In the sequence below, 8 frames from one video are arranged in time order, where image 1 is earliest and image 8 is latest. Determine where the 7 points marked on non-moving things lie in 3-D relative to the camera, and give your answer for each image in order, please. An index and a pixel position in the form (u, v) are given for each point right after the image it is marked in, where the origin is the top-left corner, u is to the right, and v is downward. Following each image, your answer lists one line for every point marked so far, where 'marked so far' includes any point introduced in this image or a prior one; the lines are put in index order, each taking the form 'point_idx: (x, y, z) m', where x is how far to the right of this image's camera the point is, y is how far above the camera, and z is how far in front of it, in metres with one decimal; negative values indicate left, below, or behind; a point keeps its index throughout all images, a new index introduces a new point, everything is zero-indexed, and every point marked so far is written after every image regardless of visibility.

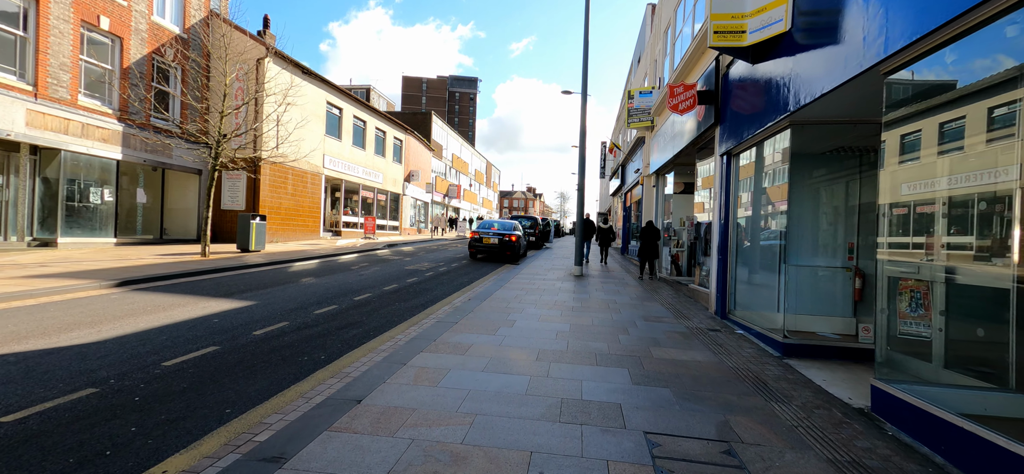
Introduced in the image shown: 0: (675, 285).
0: (+3.9, -1.2, +10.2) m
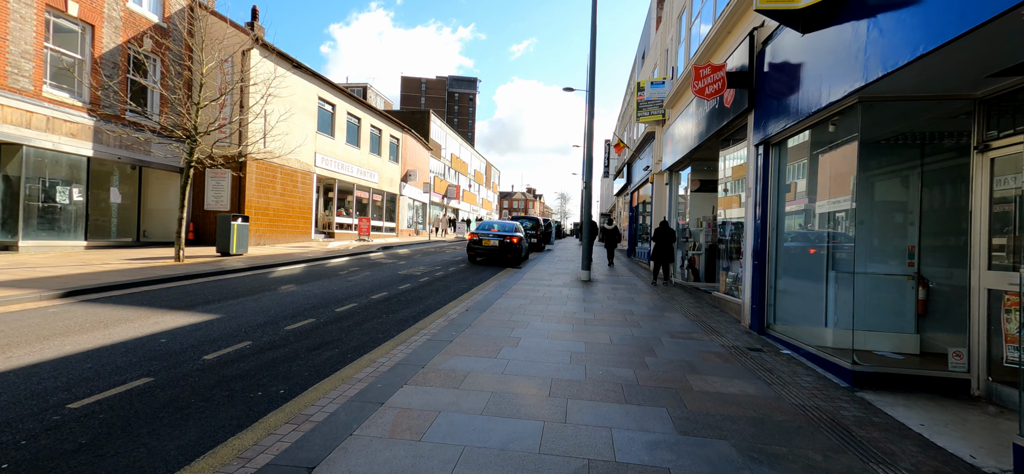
0: (+4.0, -1.2, +9.3) m
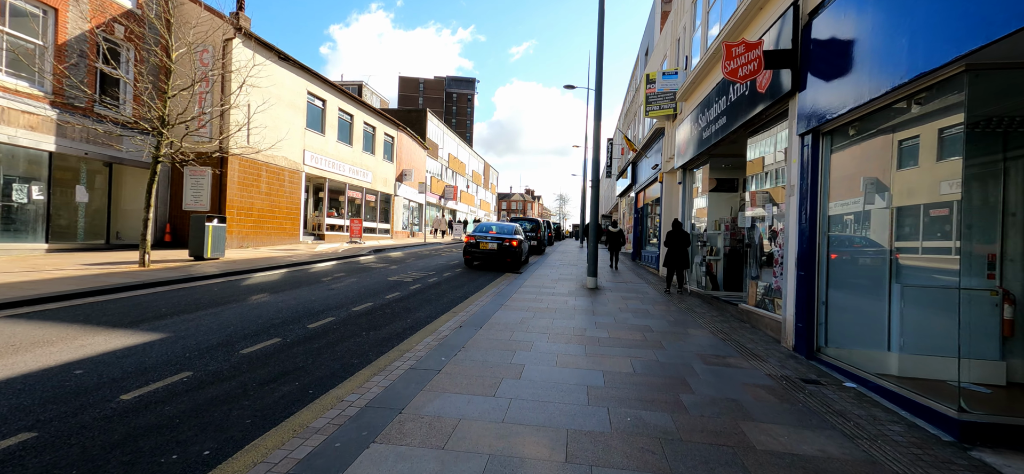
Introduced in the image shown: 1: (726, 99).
0: (+4.0, -1.3, +8.3) m
1: (+4.0, +2.5, +7.9) m
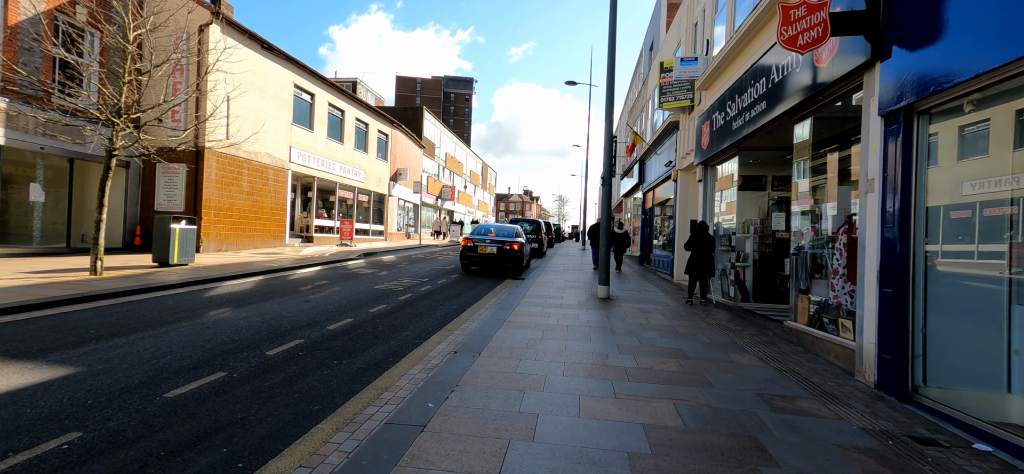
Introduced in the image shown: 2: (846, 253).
0: (+4.0, -1.4, +7.2) m
1: (+4.0, +2.5, +6.8) m
2: (+4.0, -0.2, +5.1) m
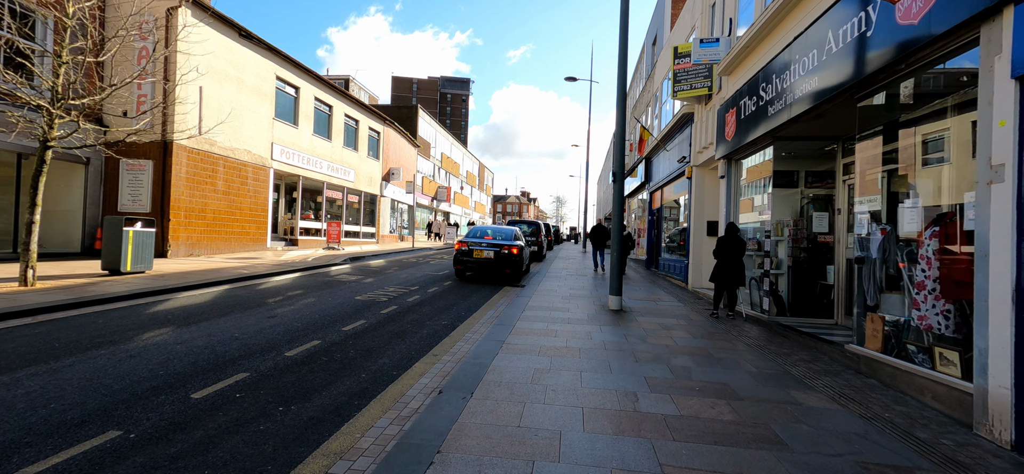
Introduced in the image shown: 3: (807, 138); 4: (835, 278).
0: (+4.0, -1.4, +6.1) m
1: (+4.0, +2.4, +5.7) m
2: (+4.0, -0.2, +4.1) m
3: (+4.9, +1.6, +7.1) m
4: (+5.2, -0.7, +6.8) m
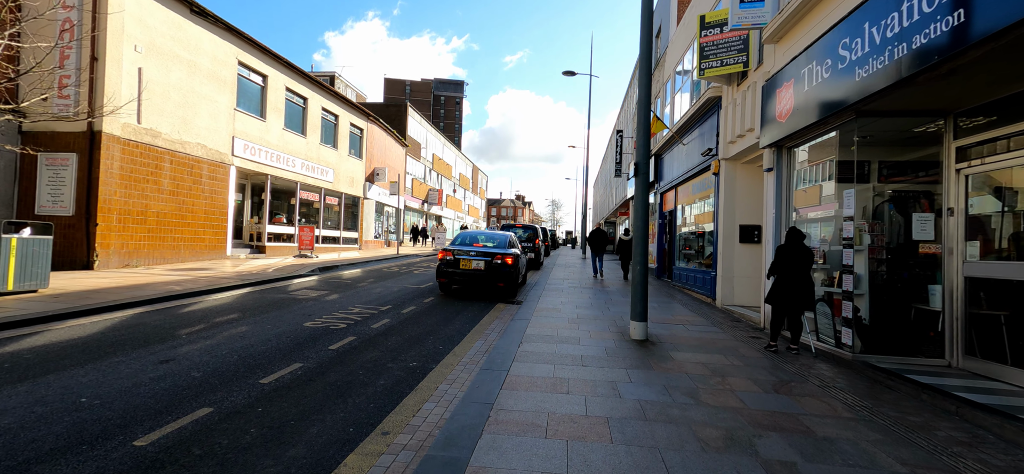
0: (+3.9, -1.5, +4.3) m
1: (+4.0, +2.3, +3.9) m
2: (+4.0, -0.3, +2.3) m
3: (+4.8, +1.5, +5.3) m
4: (+5.1, -0.8, +5.0) m
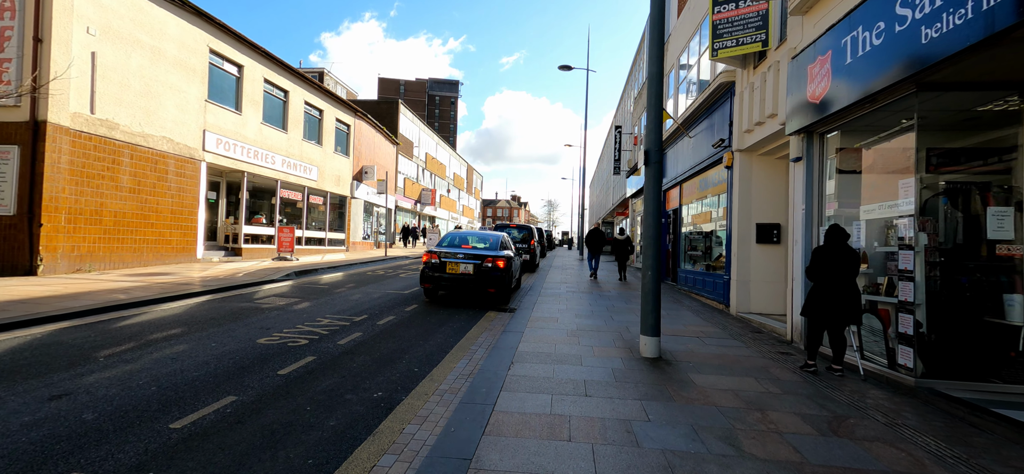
0: (+3.8, -1.5, +3.4) m
1: (+3.8, +2.3, +3.0) m
2: (+3.9, -0.3, +1.3) m
3: (+4.7, +1.5, +4.4) m
4: (+5.0, -0.8, +4.1) m
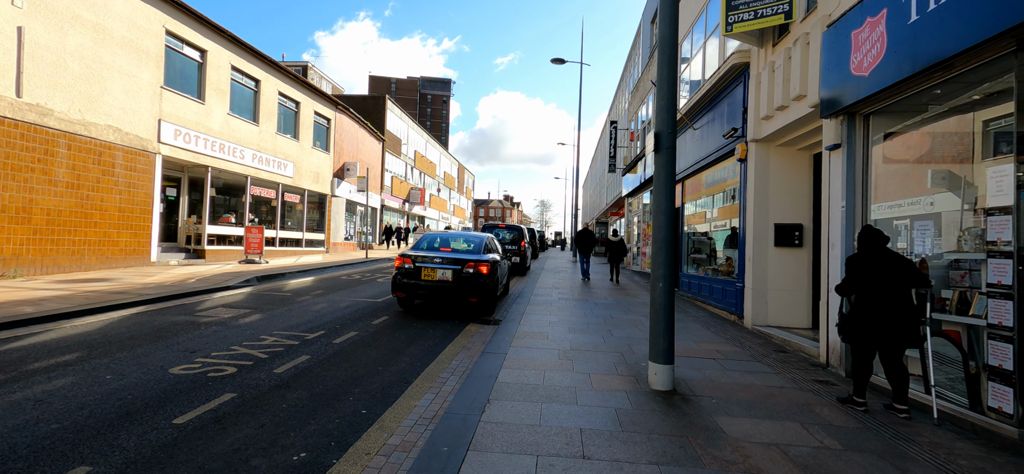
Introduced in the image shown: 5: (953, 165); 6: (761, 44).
0: (+3.6, -1.5, +2.4) m
1: (+3.7, +2.3, +2.0) m
2: (+3.7, -0.3, +0.3) m
3: (+4.5, +1.5, +3.4) m
4: (+4.8, -0.8, +3.1) m
5: (+4.2, +0.7, +3.8) m
6: (+4.1, +3.2, +7.0) m
